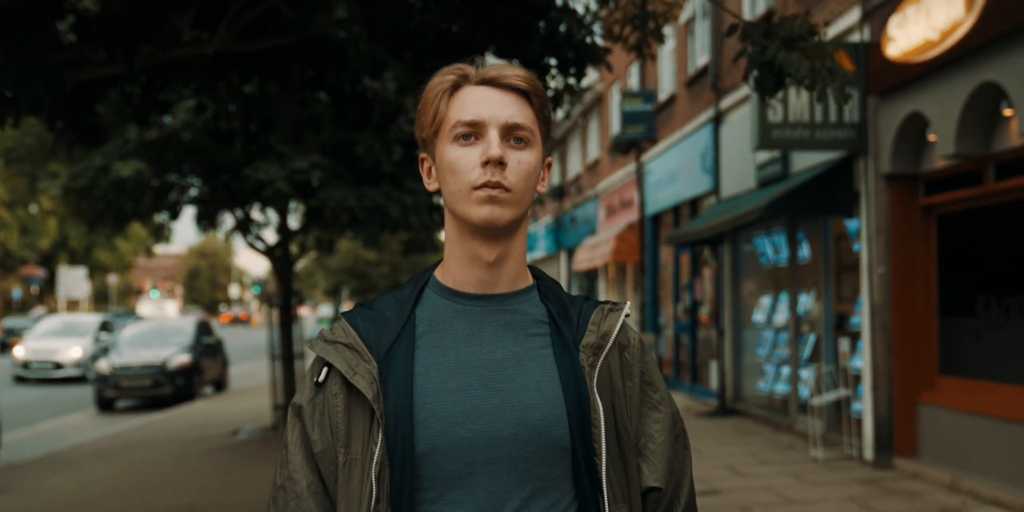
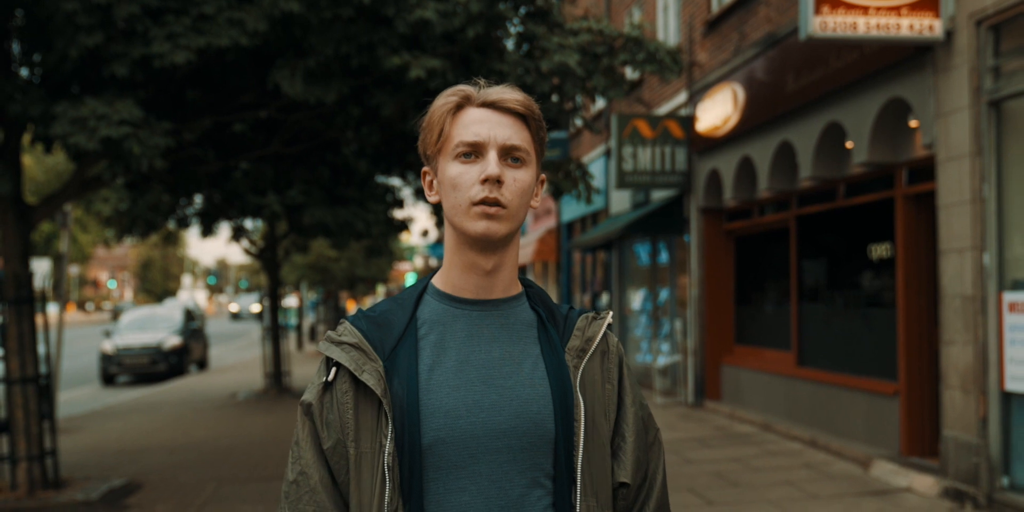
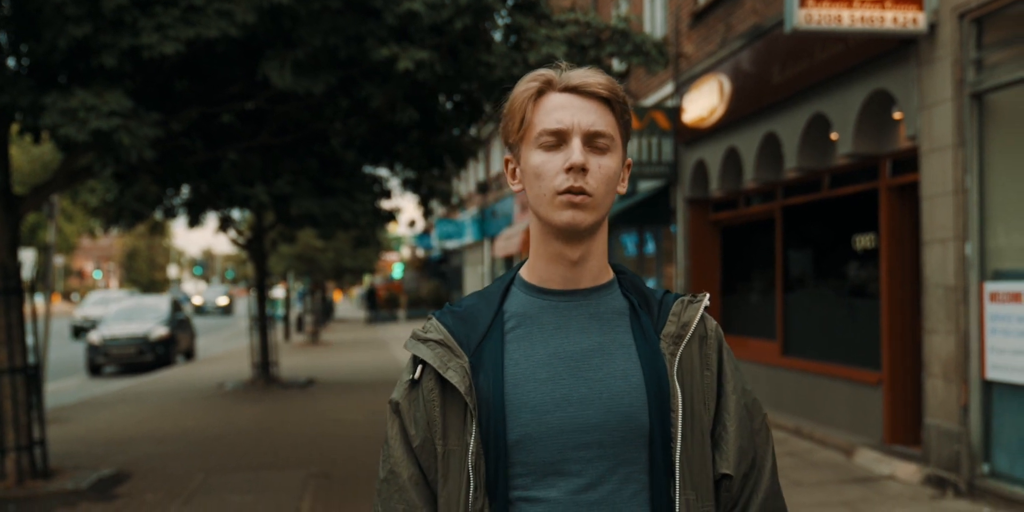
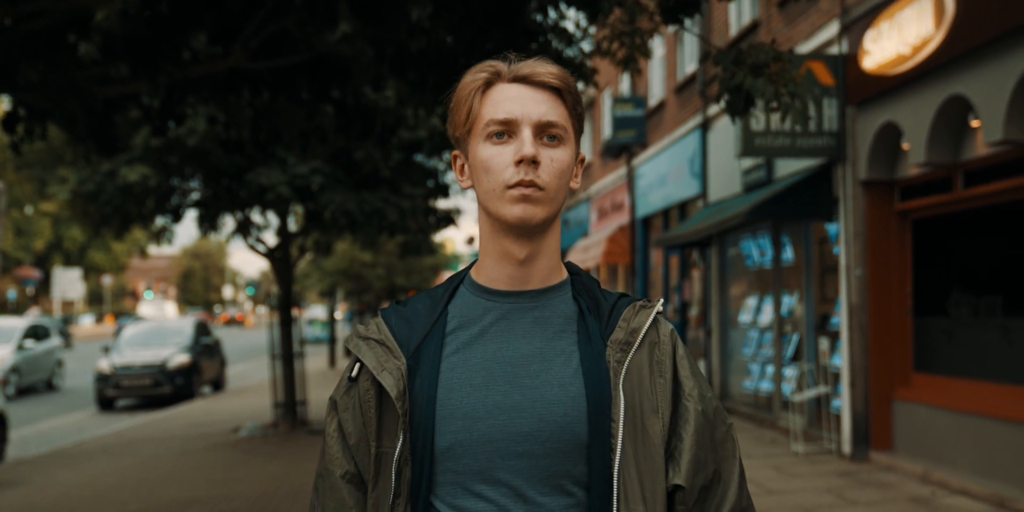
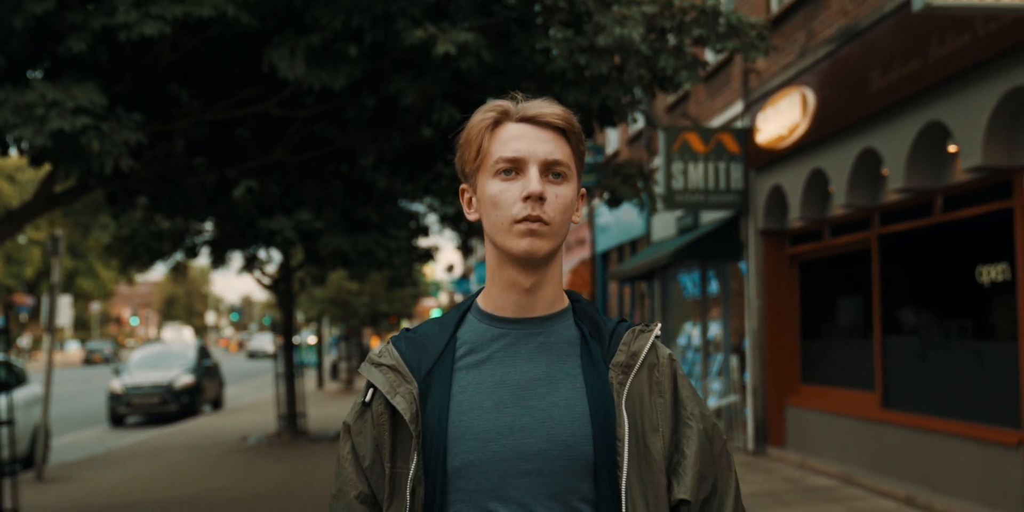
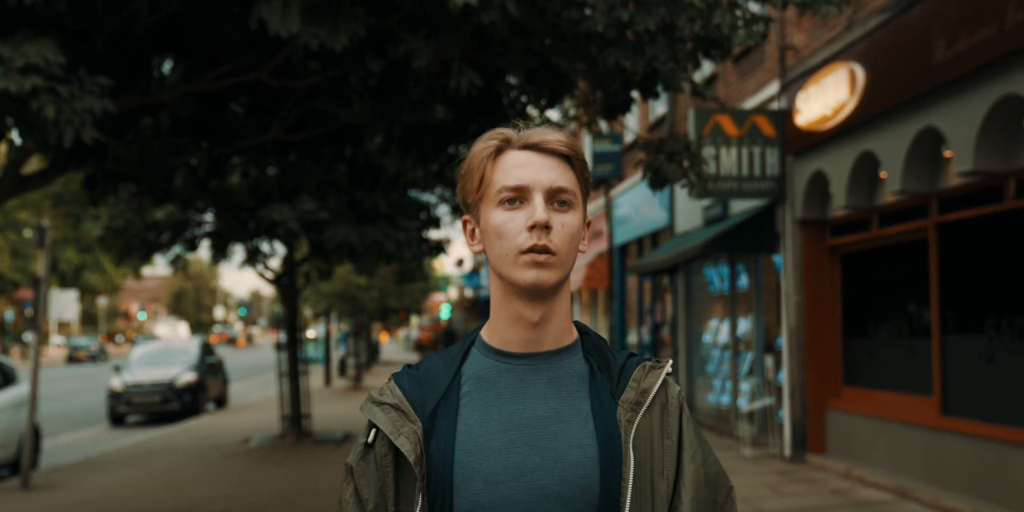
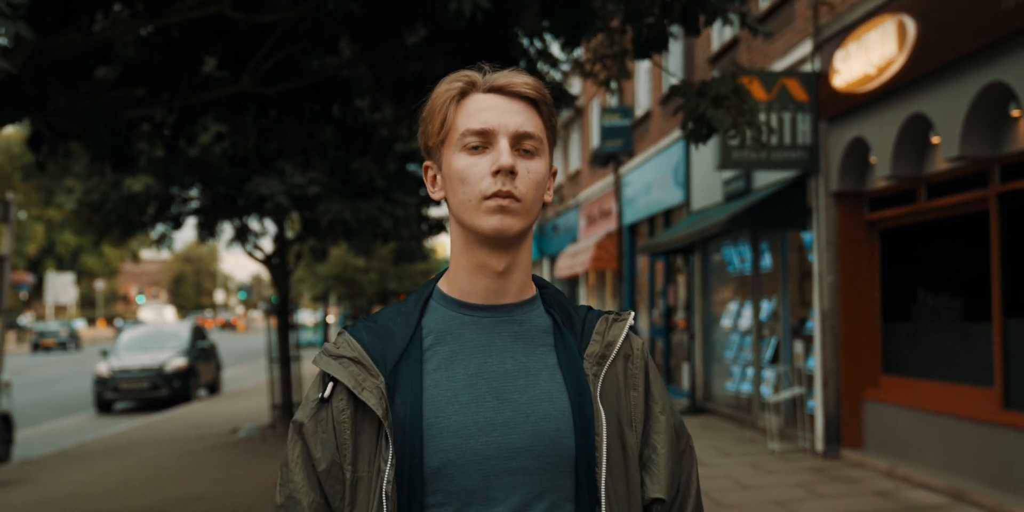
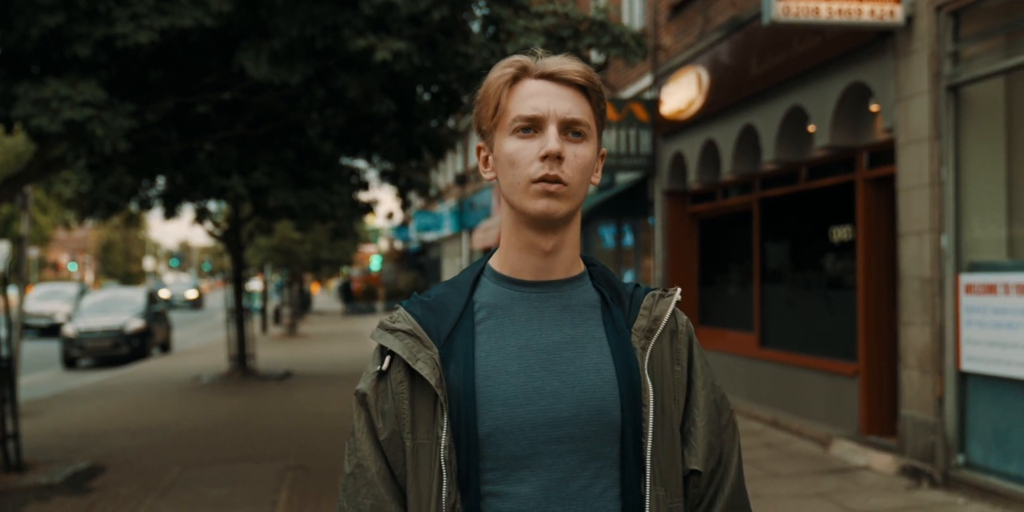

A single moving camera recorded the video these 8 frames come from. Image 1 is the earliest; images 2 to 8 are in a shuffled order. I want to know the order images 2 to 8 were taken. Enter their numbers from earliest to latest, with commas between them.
4, 7, 6, 5, 2, 3, 8
